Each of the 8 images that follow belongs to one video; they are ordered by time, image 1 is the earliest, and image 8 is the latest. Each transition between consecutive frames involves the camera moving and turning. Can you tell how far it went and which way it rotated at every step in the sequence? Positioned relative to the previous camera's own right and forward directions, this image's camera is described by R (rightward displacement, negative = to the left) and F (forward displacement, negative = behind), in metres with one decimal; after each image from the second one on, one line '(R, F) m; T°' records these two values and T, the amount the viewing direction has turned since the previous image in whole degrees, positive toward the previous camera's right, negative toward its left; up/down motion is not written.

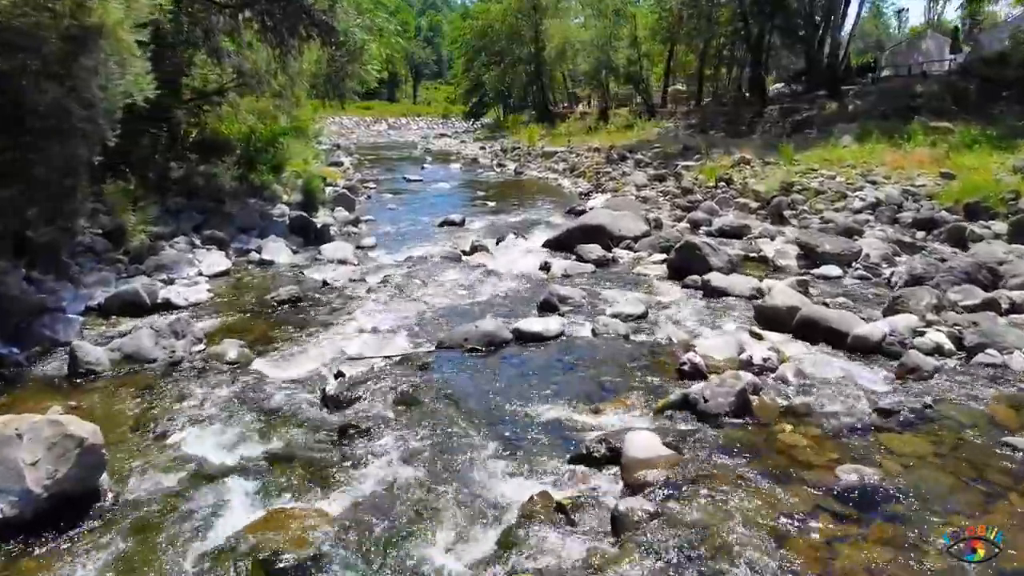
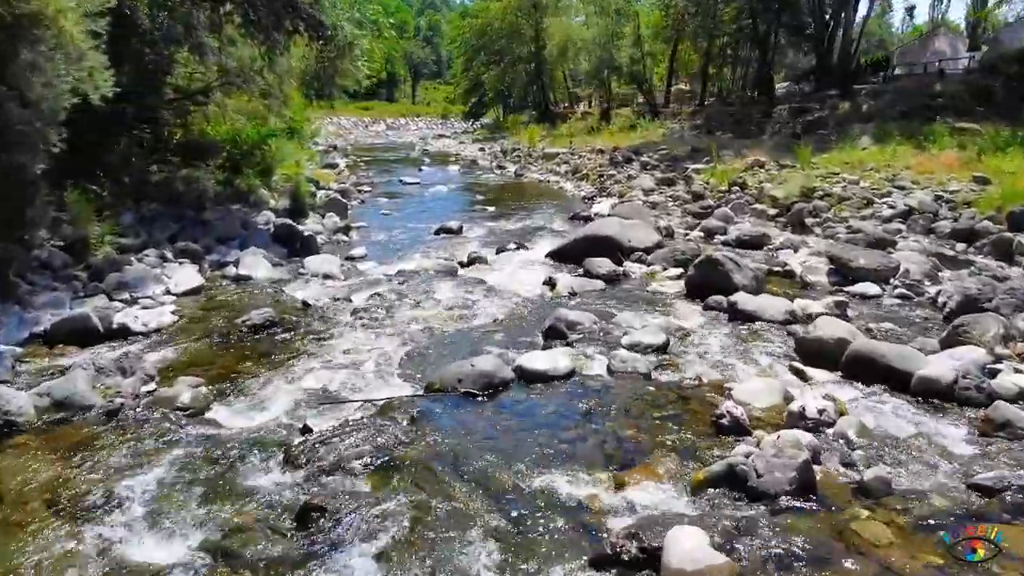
(0.0, +1.3) m; 0°
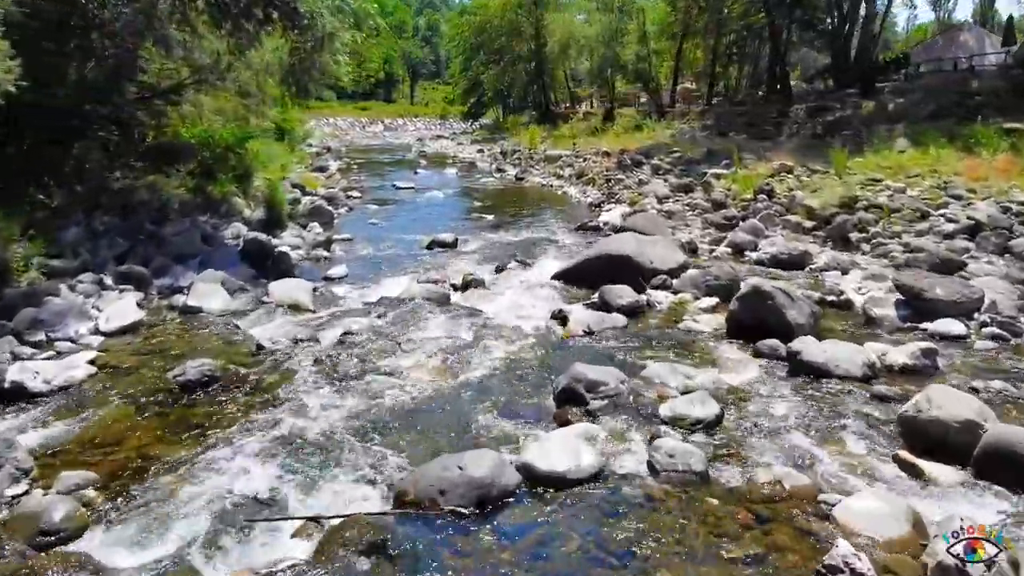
(0.0, +2.1) m; 0°
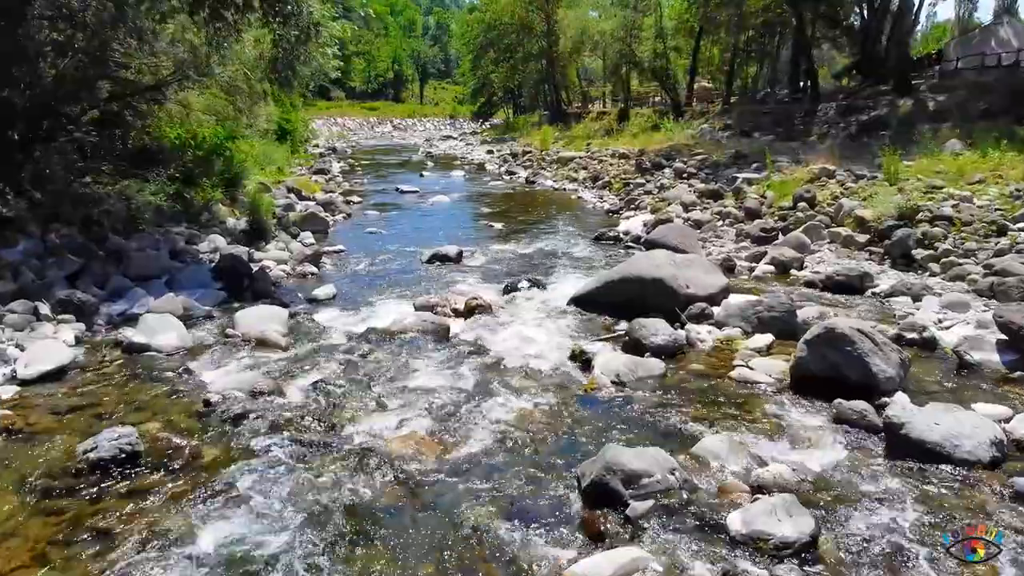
(0.0, +1.9) m; -1°
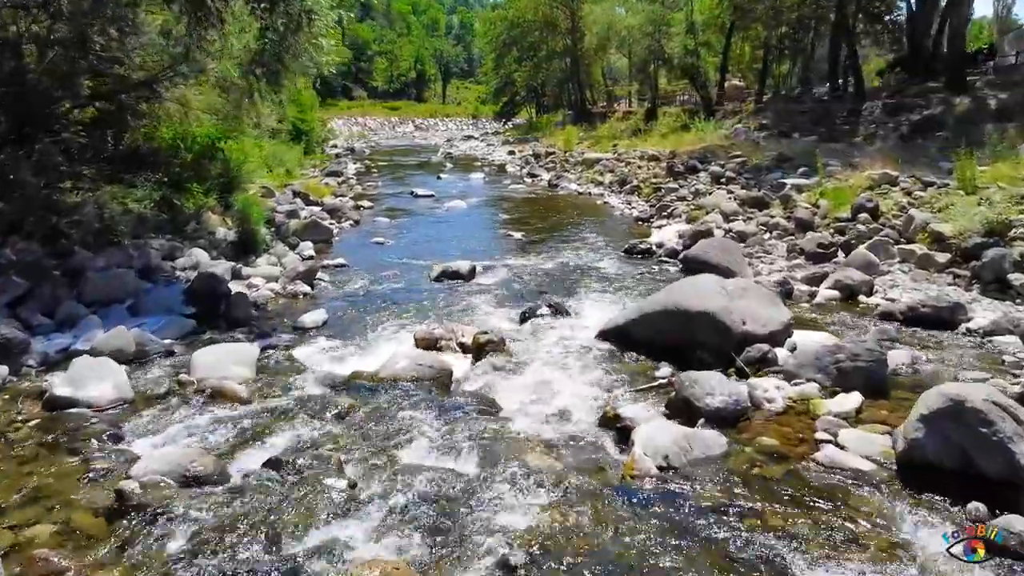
(+0.1, +1.9) m; -2°
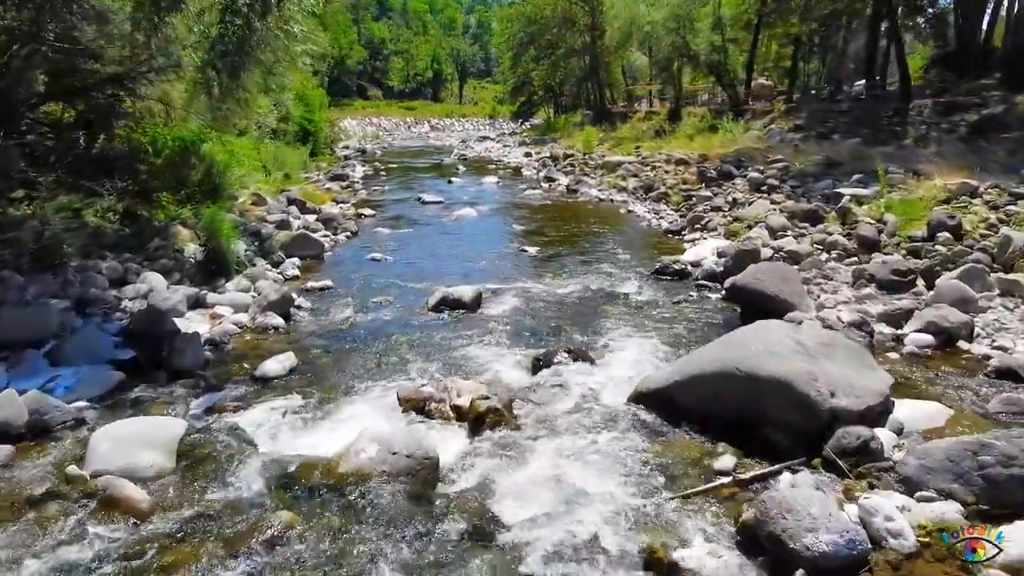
(+0.1, +2.2) m; -1°
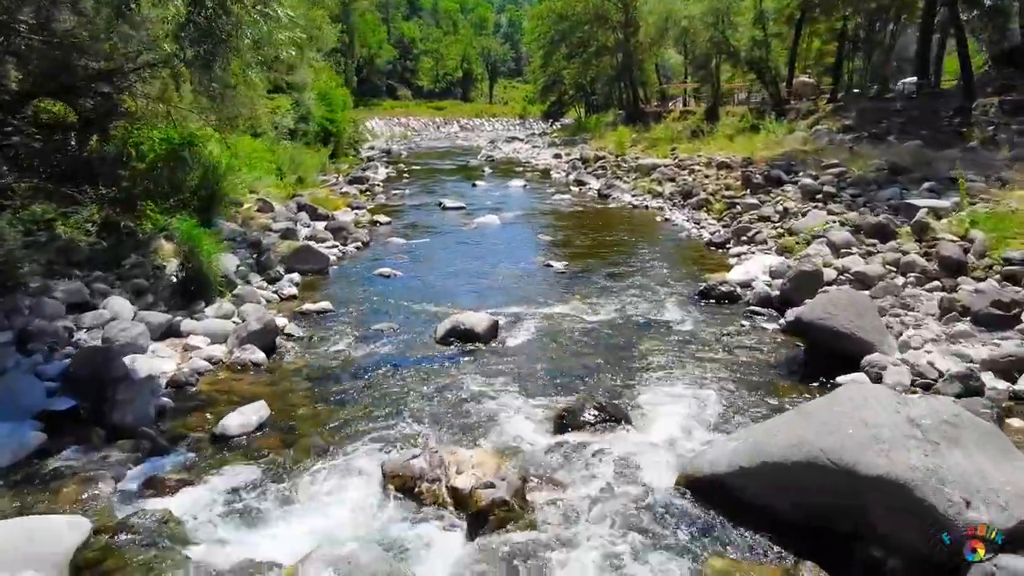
(+0.1, +1.8) m; -2°
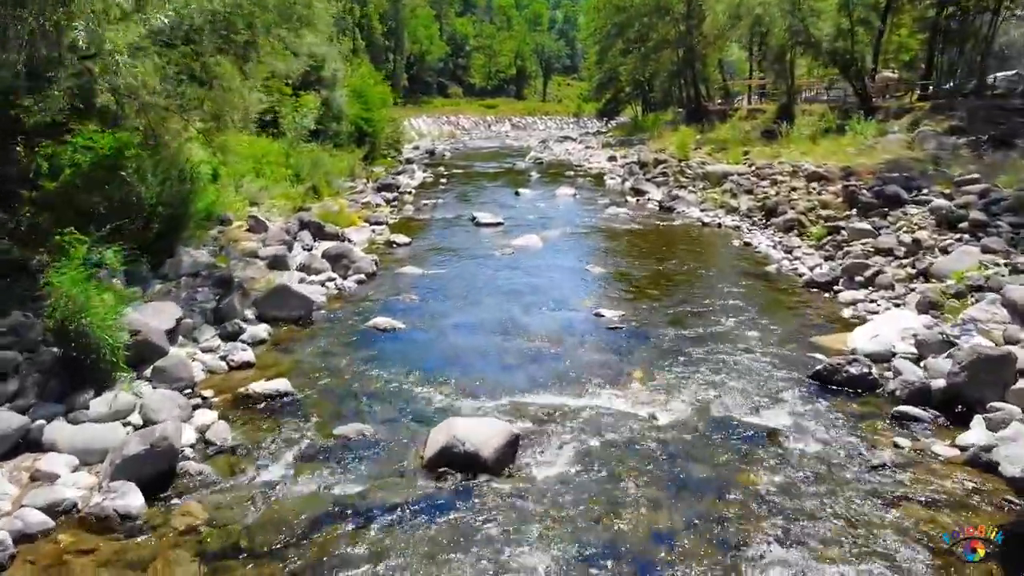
(+0.2, +3.7) m; -4°
